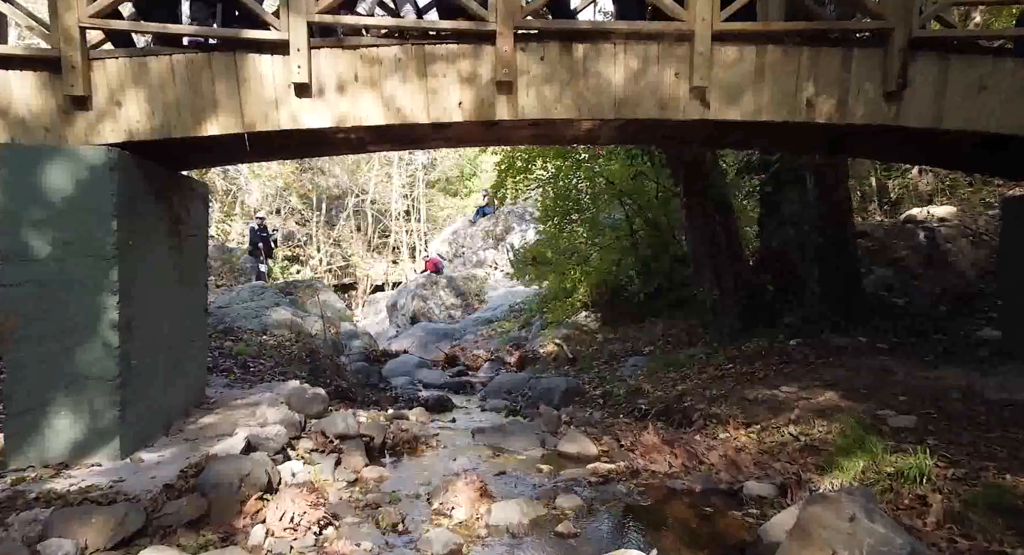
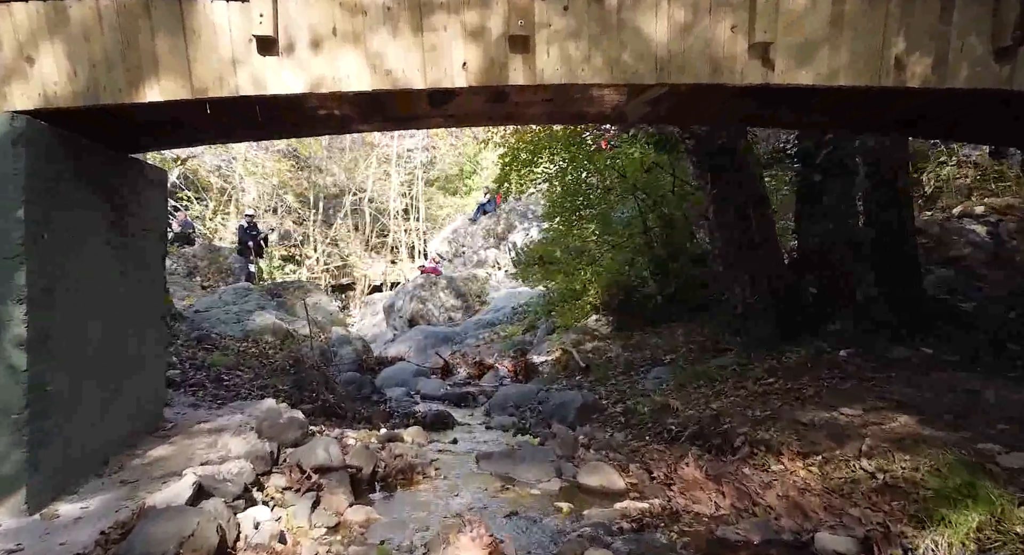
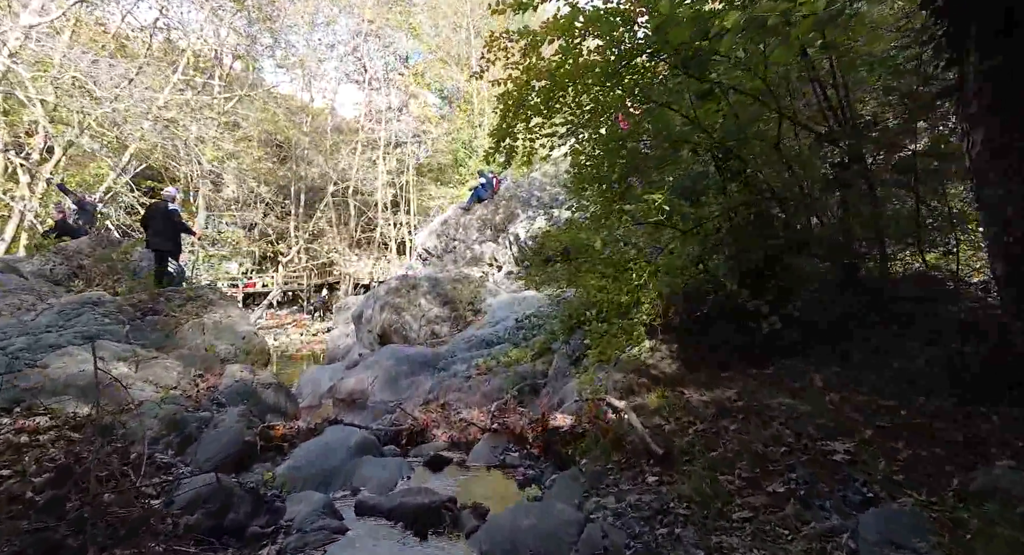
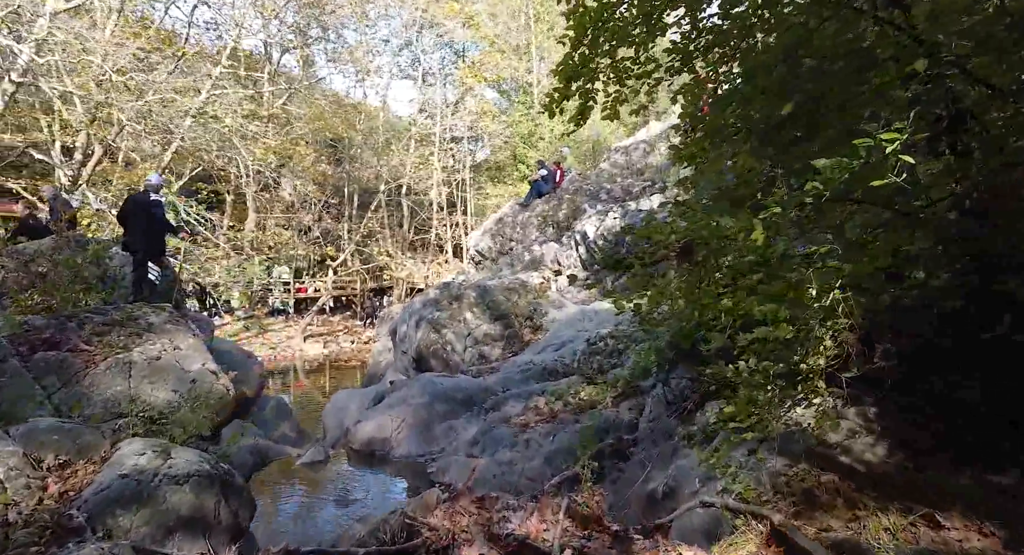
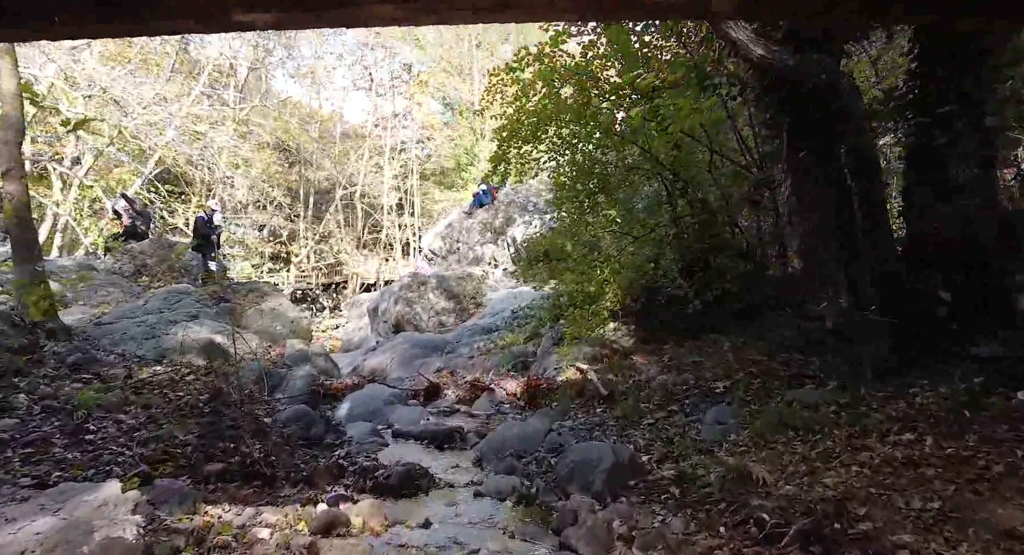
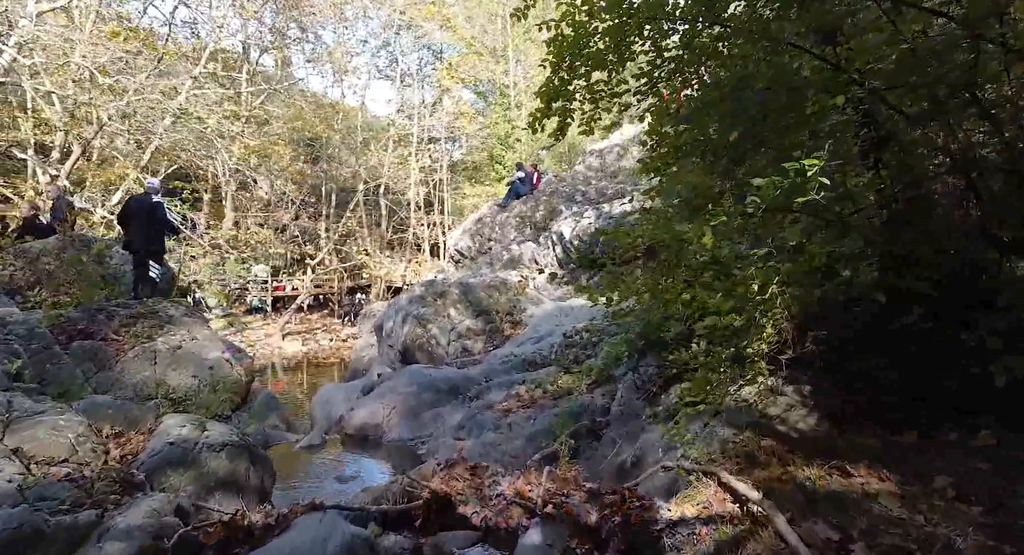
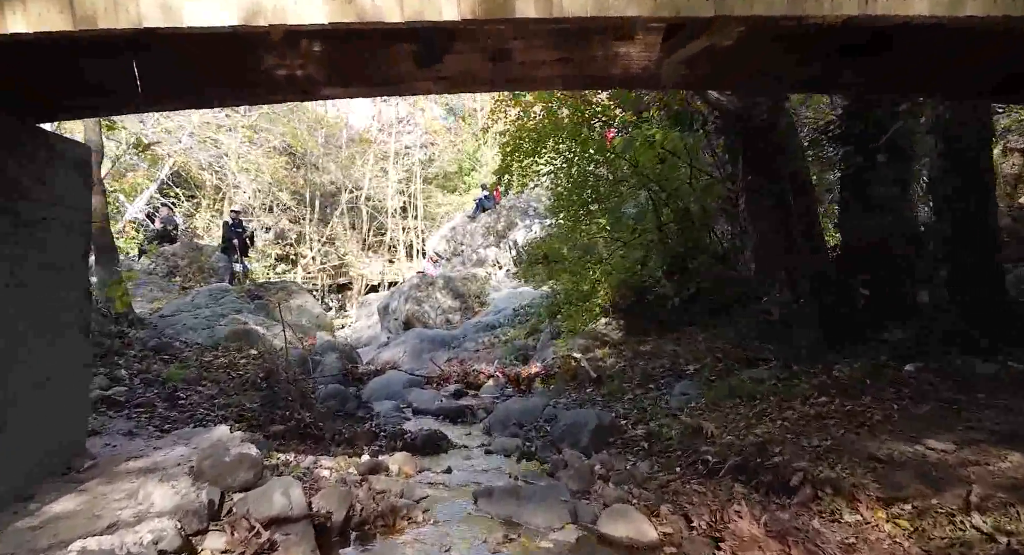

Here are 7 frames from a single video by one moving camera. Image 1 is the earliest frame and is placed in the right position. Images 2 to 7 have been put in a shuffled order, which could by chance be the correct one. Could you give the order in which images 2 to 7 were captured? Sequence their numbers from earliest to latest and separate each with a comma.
2, 7, 5, 3, 6, 4
